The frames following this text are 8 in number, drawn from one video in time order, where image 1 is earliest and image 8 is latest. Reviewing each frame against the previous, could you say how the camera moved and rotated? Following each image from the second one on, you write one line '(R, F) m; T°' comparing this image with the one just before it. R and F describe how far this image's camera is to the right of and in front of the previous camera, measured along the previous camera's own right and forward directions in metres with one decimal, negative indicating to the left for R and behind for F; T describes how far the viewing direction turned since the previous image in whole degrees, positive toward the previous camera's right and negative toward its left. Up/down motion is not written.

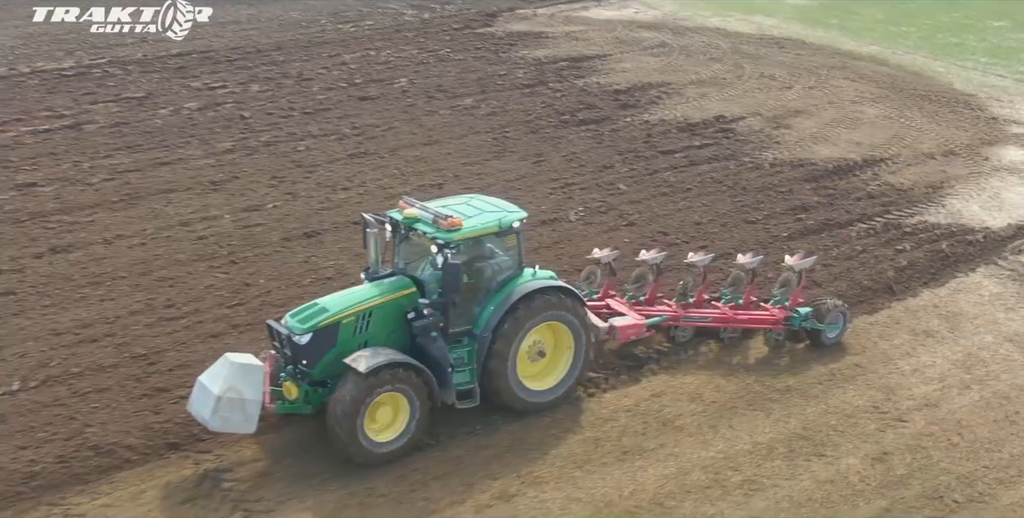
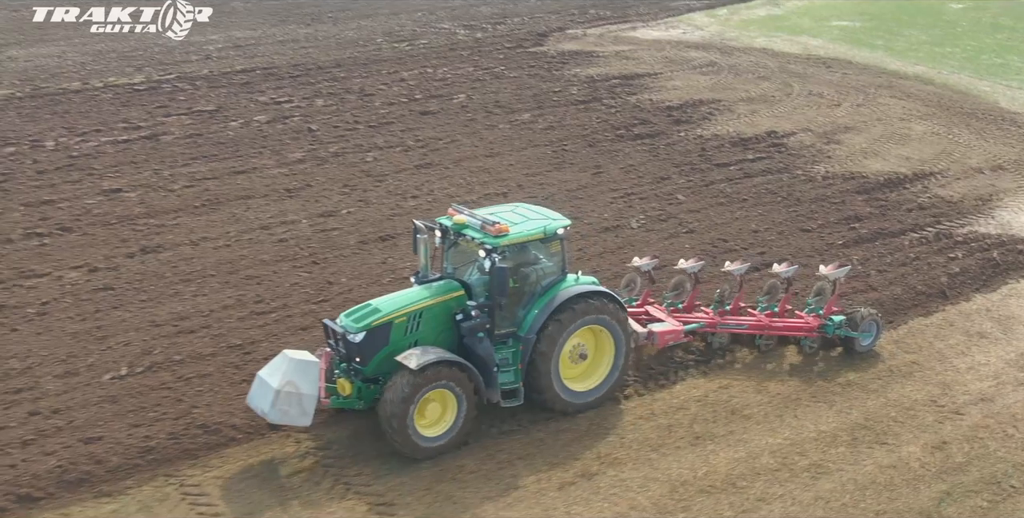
(-0.3, -0.5) m; -2°
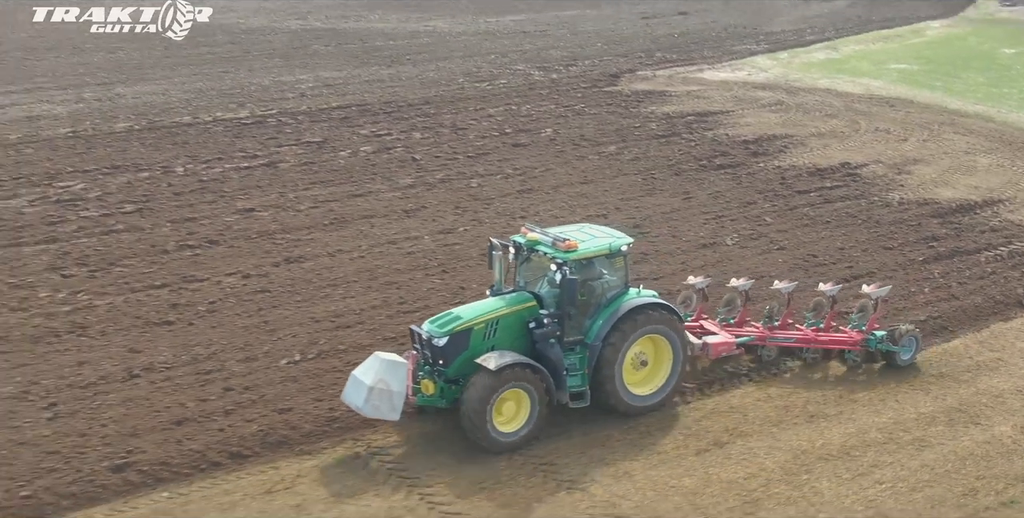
(-0.8, -1.1) m; -2°
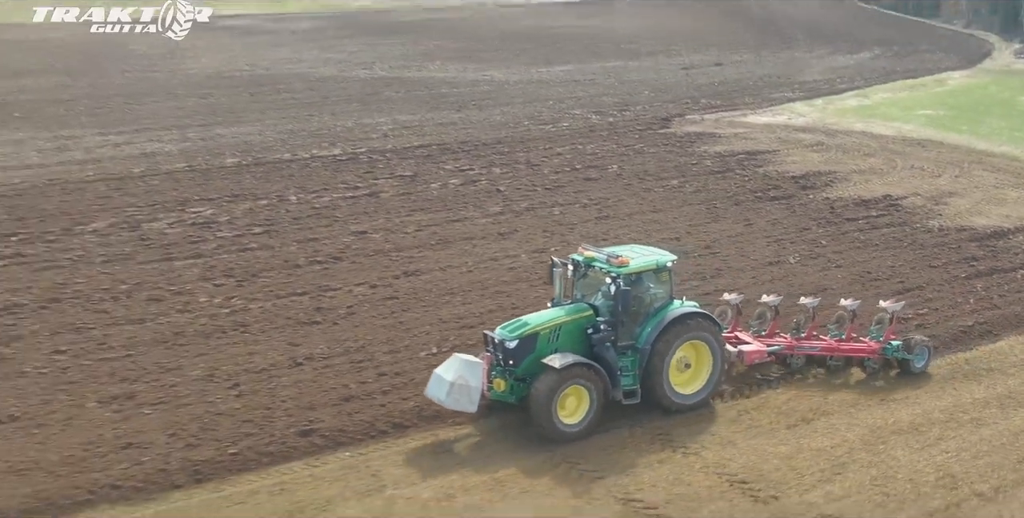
(-0.9, -1.4) m; 0°
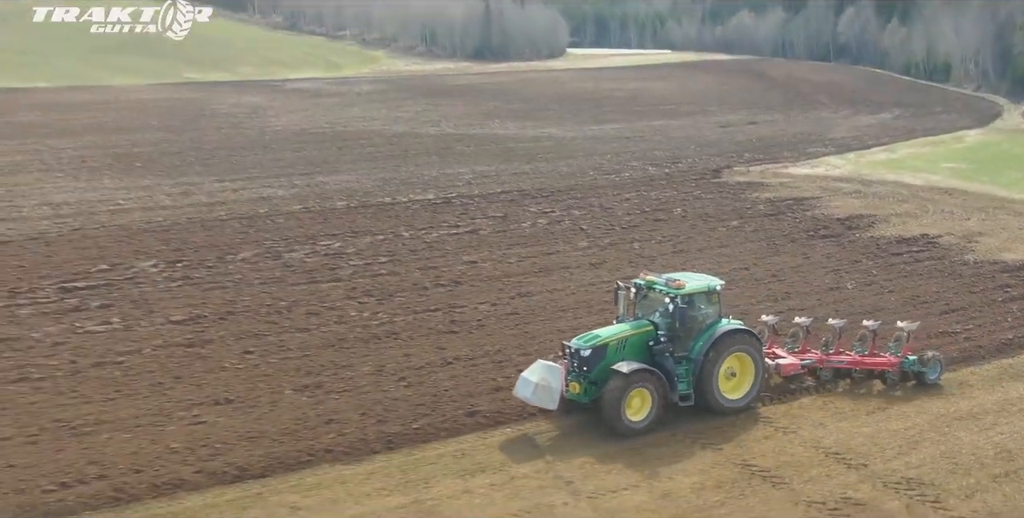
(-1.2, -1.9) m; 0°
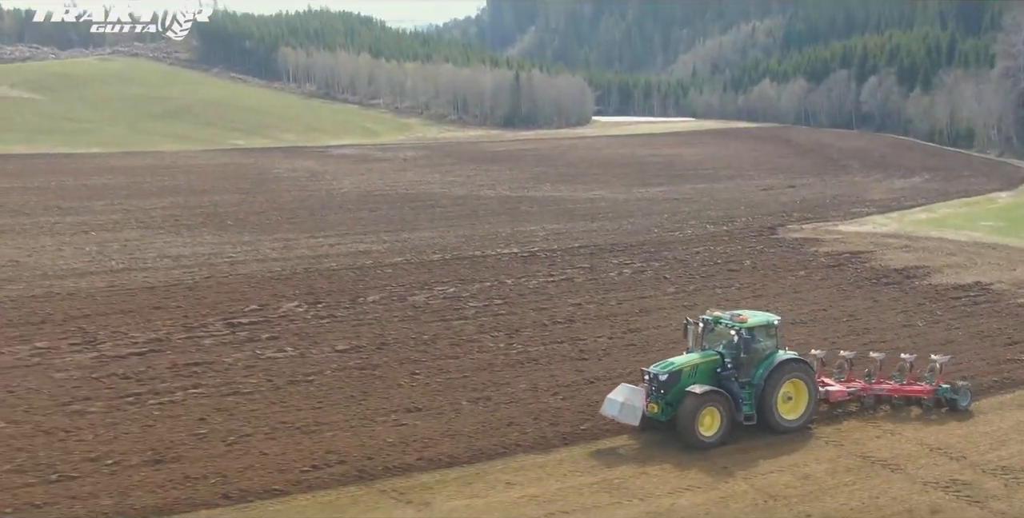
(-1.6, -2.3) m; -1°
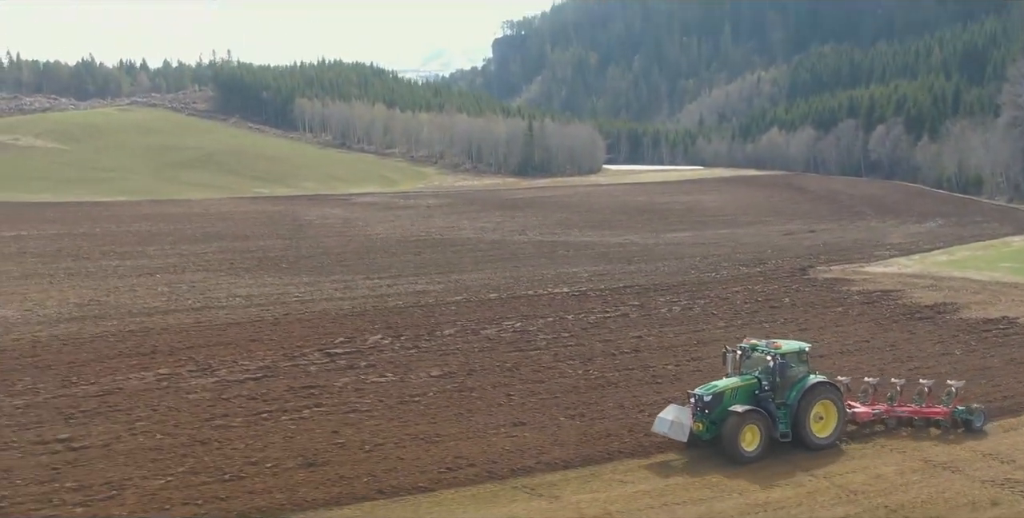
(-1.3, -1.8) m; 0°
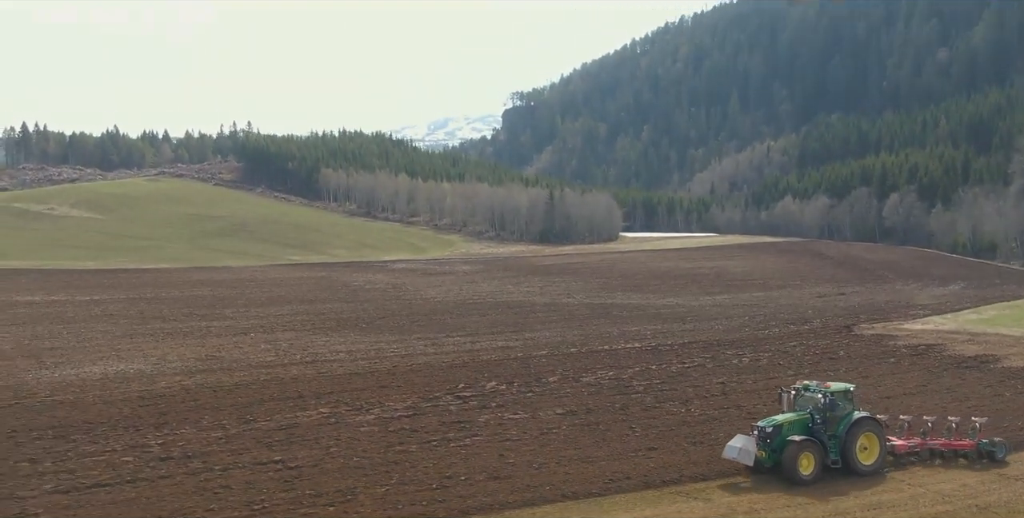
(-2.2, -3.1) m; 0°
